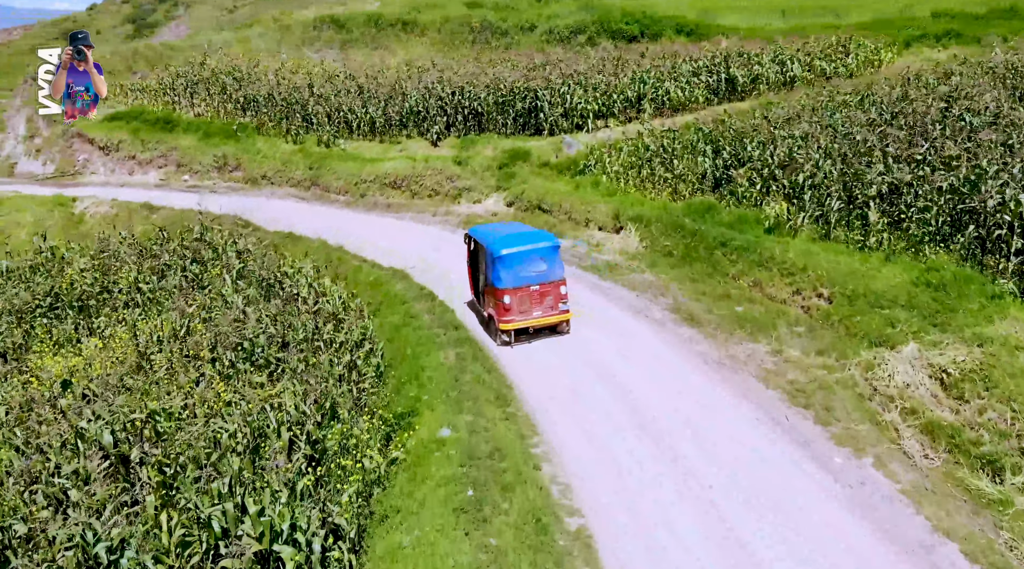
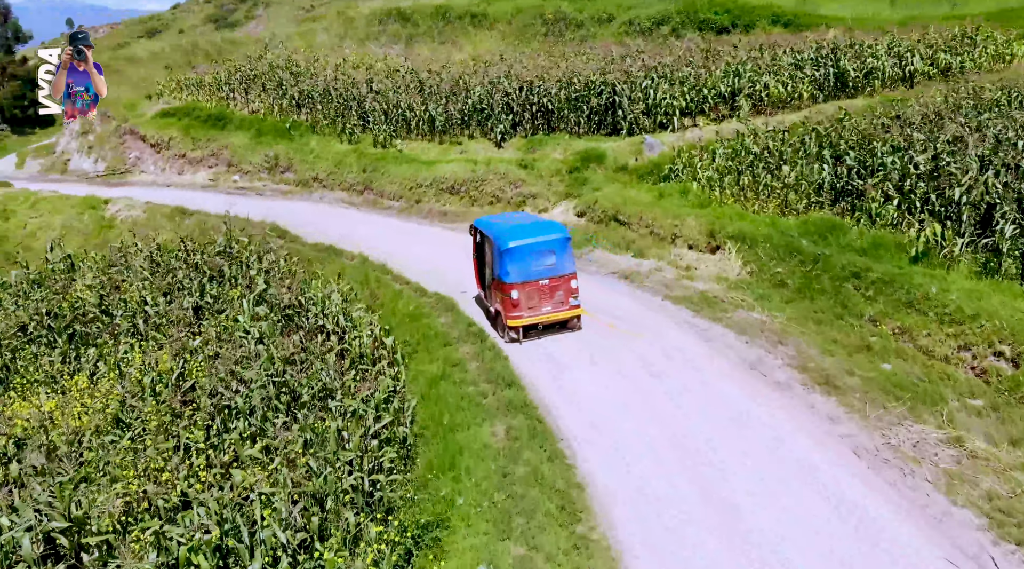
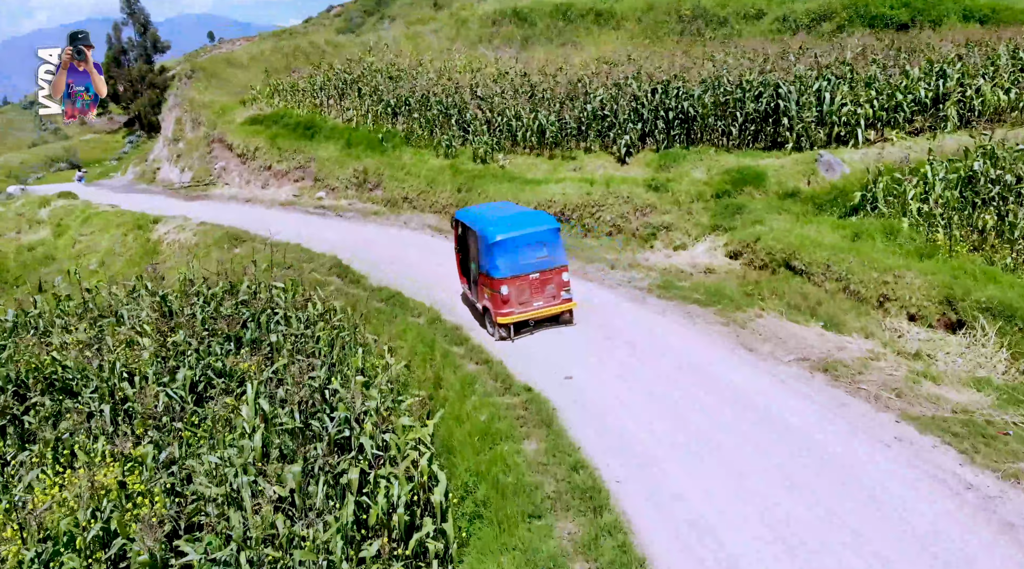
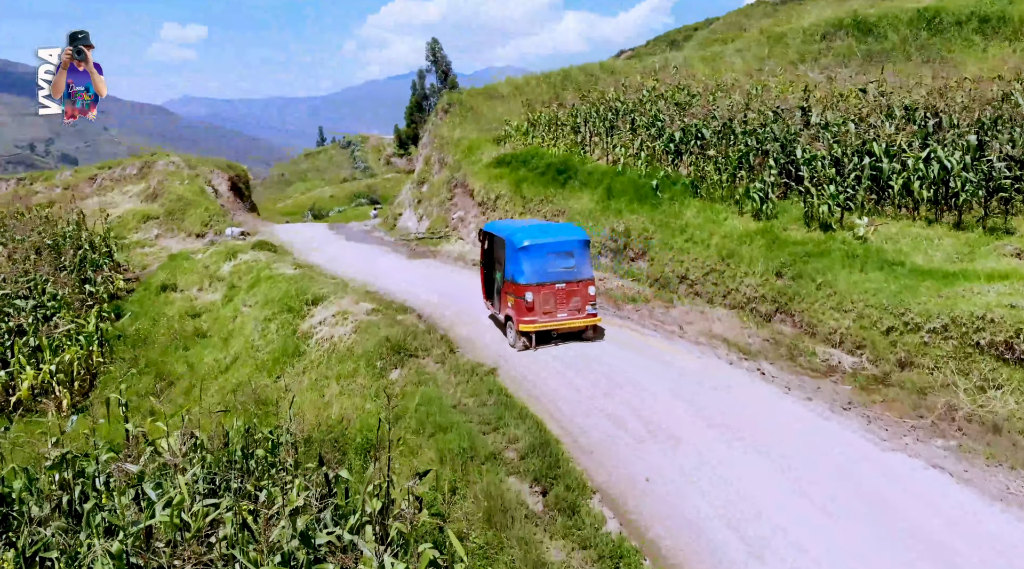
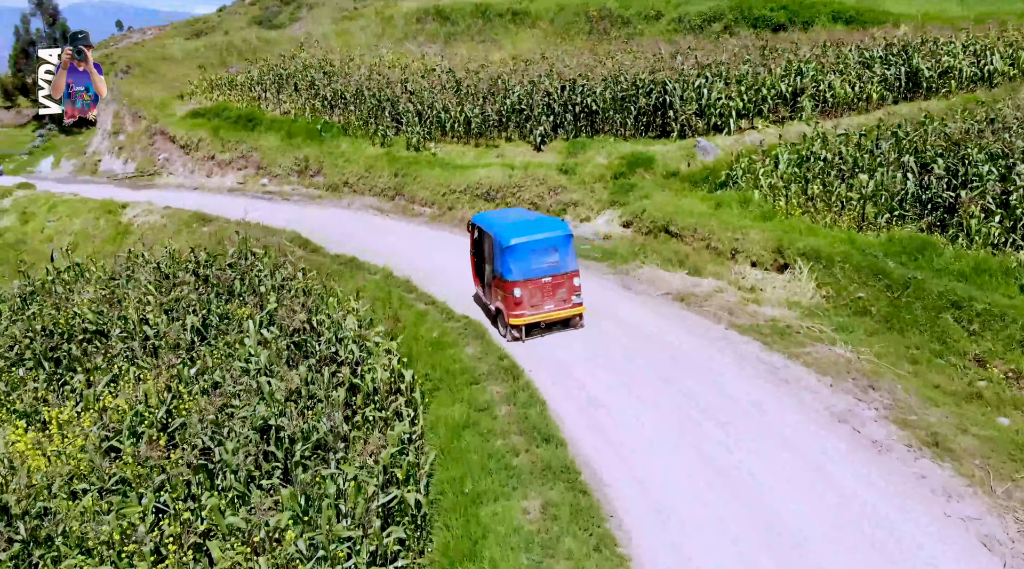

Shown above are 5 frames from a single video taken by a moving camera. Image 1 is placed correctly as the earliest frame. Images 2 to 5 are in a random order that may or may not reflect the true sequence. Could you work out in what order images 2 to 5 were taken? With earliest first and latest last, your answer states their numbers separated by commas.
2, 5, 3, 4
